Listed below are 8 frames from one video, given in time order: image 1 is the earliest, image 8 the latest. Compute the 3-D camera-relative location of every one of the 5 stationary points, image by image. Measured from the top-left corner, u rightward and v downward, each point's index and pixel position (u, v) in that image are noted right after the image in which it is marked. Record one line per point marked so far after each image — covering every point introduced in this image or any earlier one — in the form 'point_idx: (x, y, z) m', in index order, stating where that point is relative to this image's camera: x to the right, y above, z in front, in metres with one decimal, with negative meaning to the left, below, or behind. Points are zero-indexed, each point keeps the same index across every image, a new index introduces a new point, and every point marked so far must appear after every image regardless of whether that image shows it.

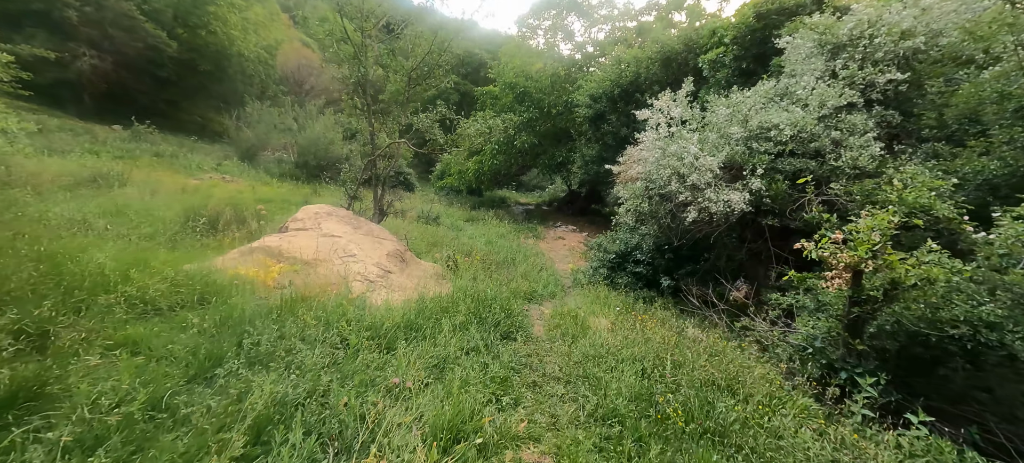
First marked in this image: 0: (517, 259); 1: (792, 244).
0: (+0.1, -0.7, +10.8) m
1: (+4.5, -0.2, +7.1) m
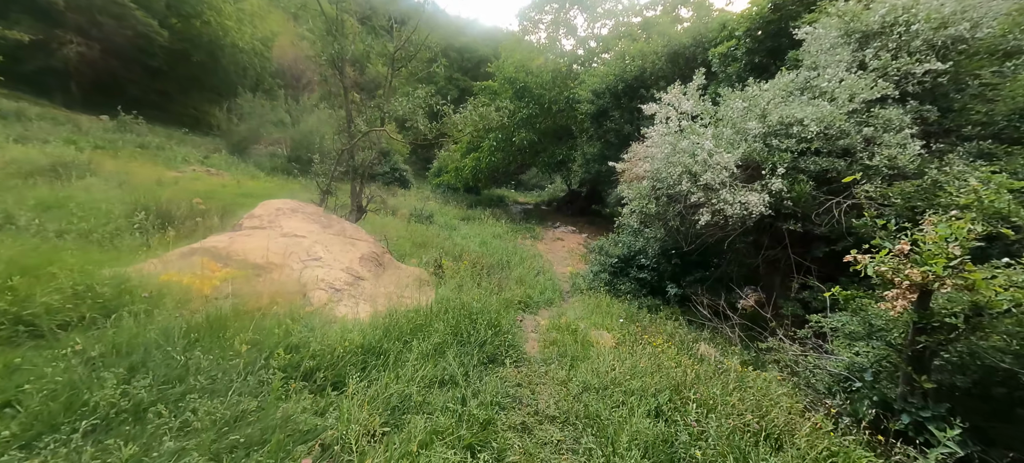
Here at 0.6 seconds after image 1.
0: (0.0, -0.7, +10.1) m
1: (+4.4, -0.3, +6.4) m
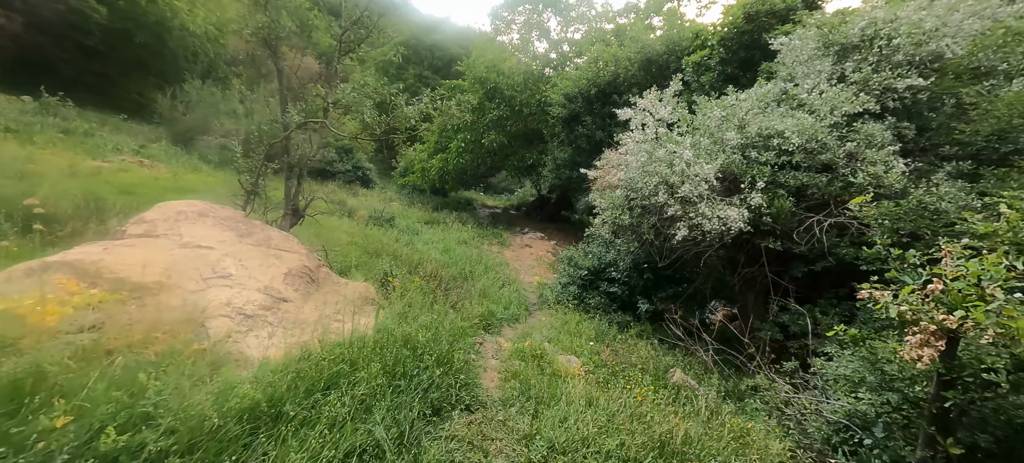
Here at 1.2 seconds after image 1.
0: (-0.7, -0.9, +9.5) m
1: (+3.9, -0.6, +6.1) m
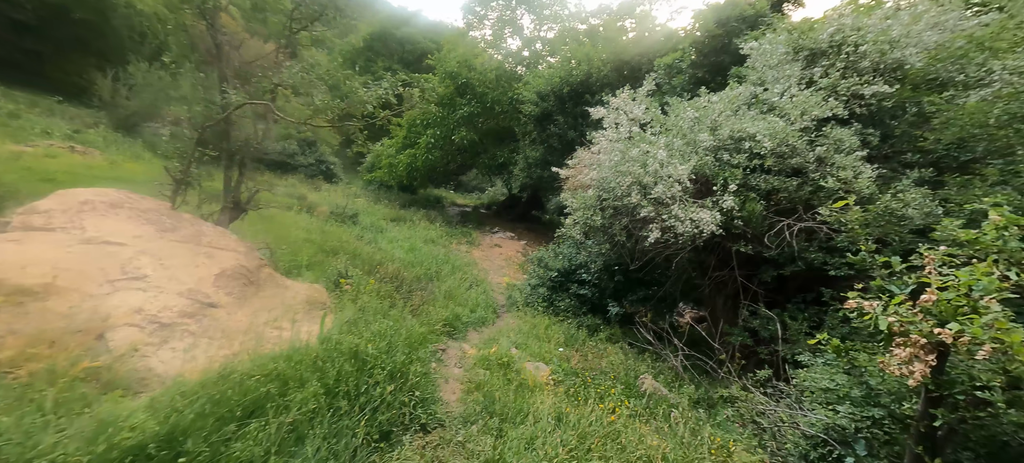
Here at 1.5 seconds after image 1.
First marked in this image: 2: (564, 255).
0: (-1.4, -0.8, +9.1) m
1: (+3.4, -0.6, +6.0) m
2: (+1.1, -0.5, +8.8) m
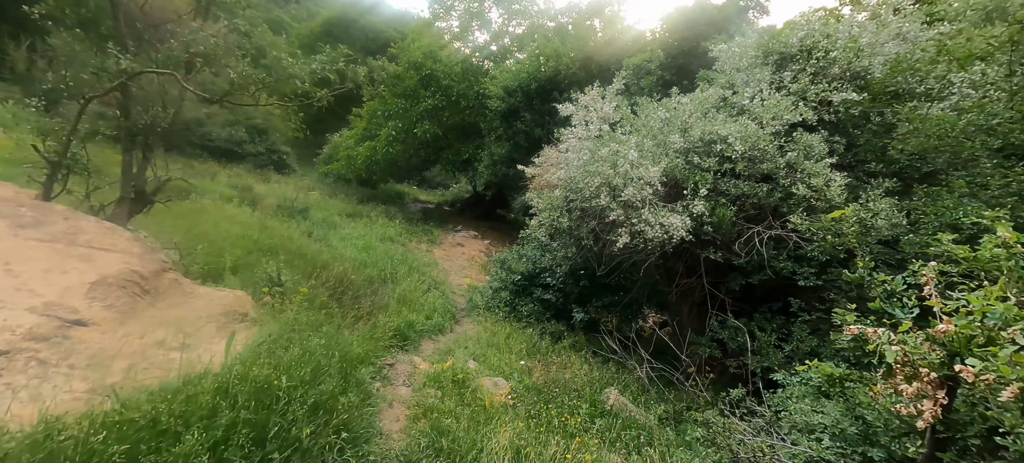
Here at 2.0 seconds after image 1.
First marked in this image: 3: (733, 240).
0: (-2.2, -0.8, +8.5) m
1: (+2.9, -0.7, +5.9) m
2: (+0.3, -0.5, +8.4) m
3: (+2.8, -0.1, +5.6) m
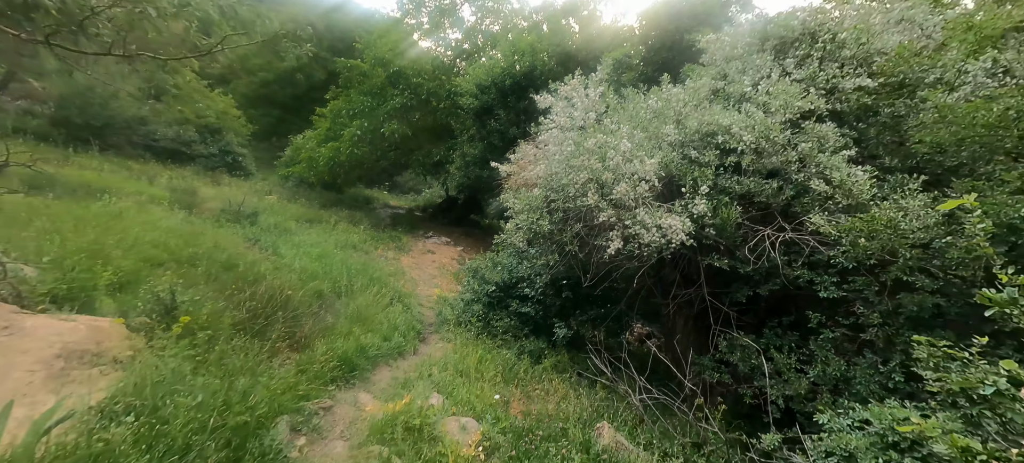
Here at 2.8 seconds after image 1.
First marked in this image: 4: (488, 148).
0: (-2.6, -0.9, +7.5) m
1: (+2.6, -0.7, +5.1) m
2: (-0.1, -0.6, +7.5) m
3: (+2.5, -0.1, +4.9) m
4: (-0.8, +2.6, +13.9) m
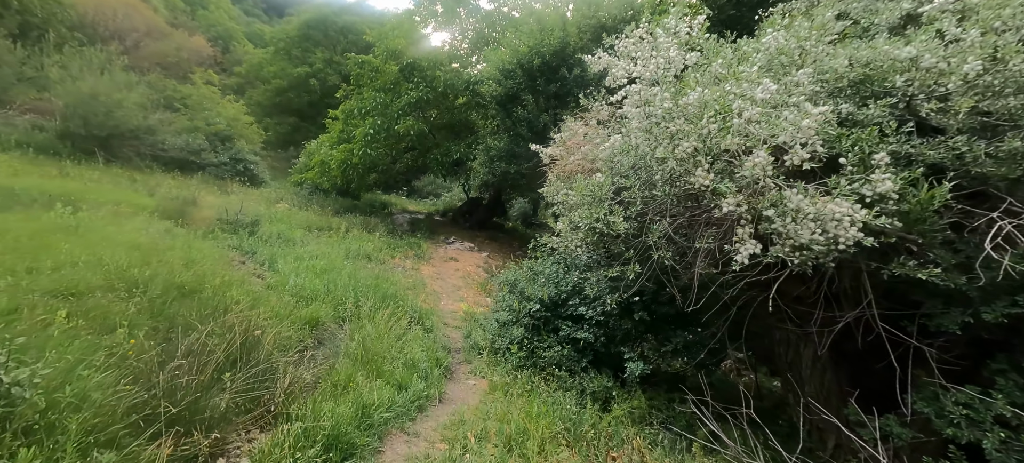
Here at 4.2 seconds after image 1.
0: (-2.0, -1.0, +5.9) m
1: (+3.1, -0.7, +3.3) m
2: (+0.5, -0.6, +5.9) m
3: (+3.0, -0.1, +3.1) m
4: (+0.1, +2.5, +12.3) m
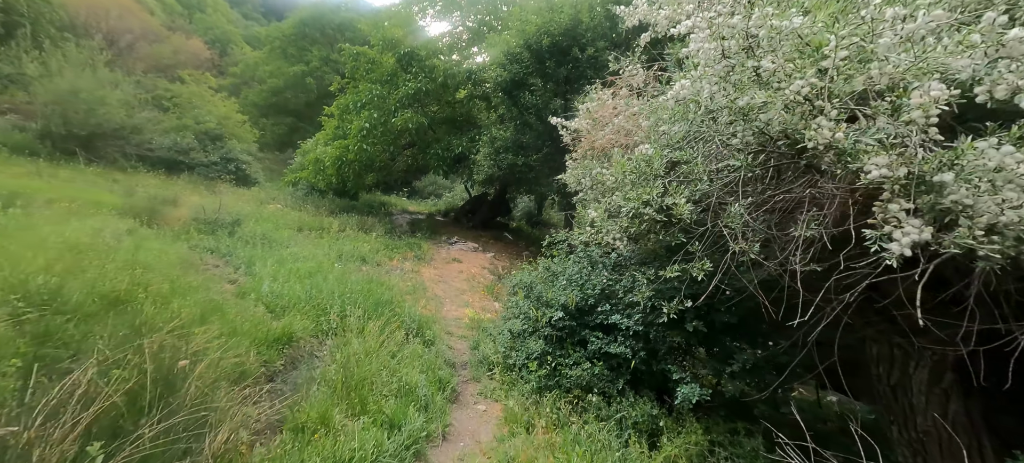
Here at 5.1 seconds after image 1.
0: (-1.8, -1.0, +4.9) m
1: (+3.3, -0.5, +2.3) m
2: (+0.7, -0.5, +4.8) m
3: (+3.2, +0.1, +2.1) m
4: (+0.3, +2.6, +11.3) m
